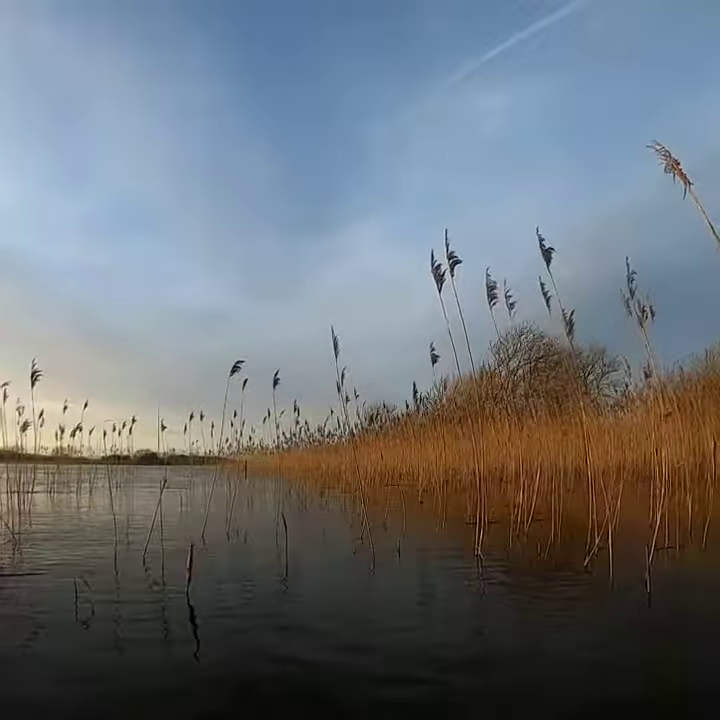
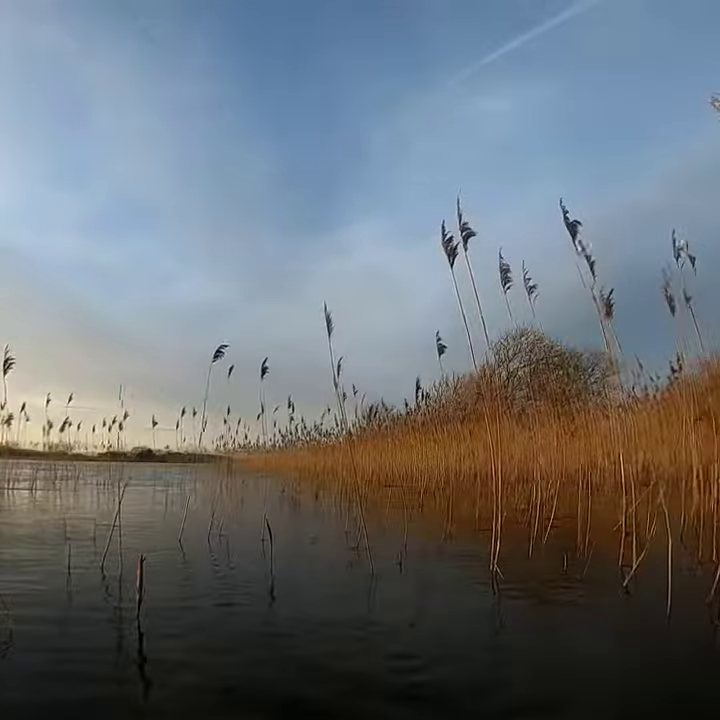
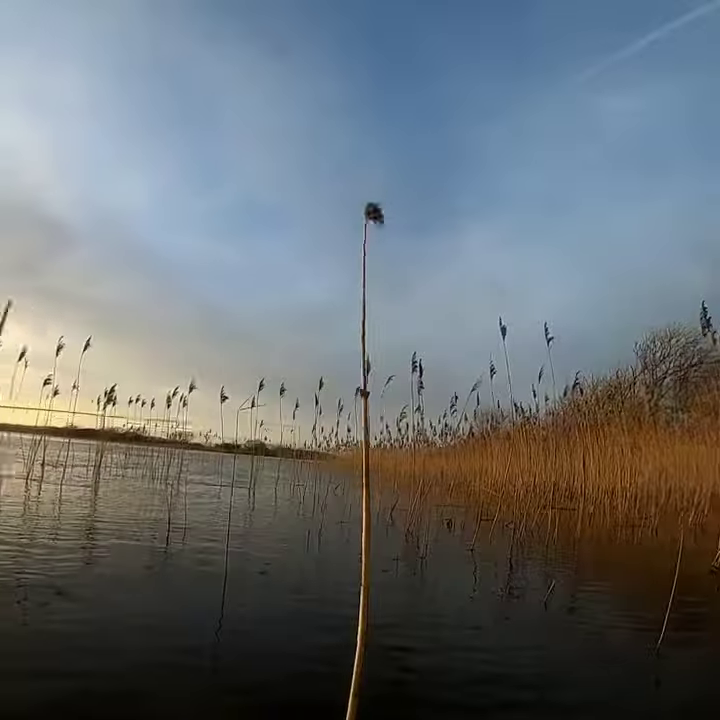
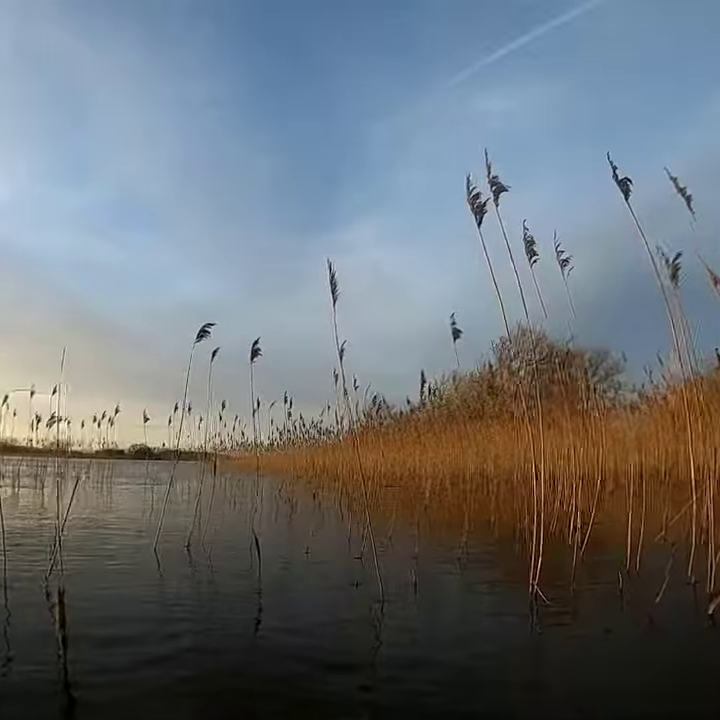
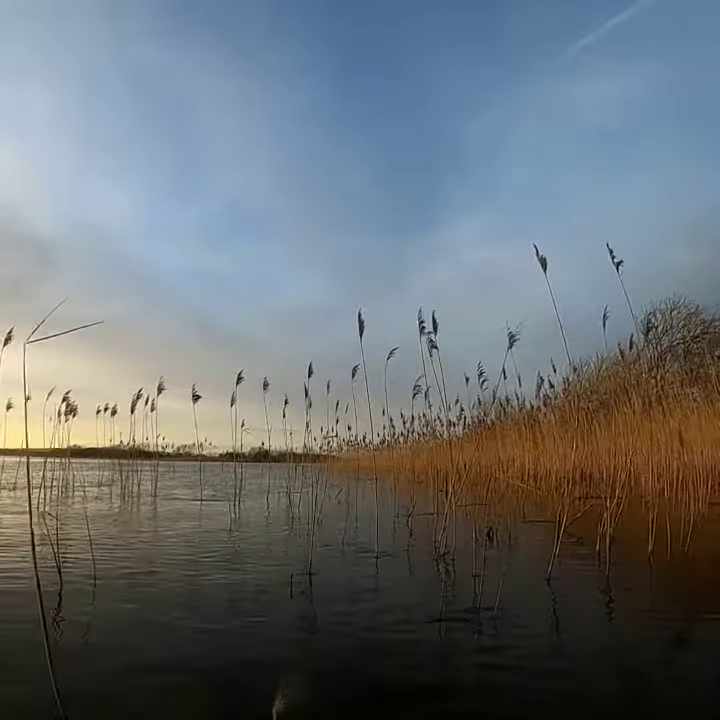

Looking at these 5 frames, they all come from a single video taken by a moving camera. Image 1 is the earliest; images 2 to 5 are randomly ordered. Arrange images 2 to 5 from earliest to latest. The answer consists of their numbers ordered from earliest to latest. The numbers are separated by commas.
2, 4, 3, 5
